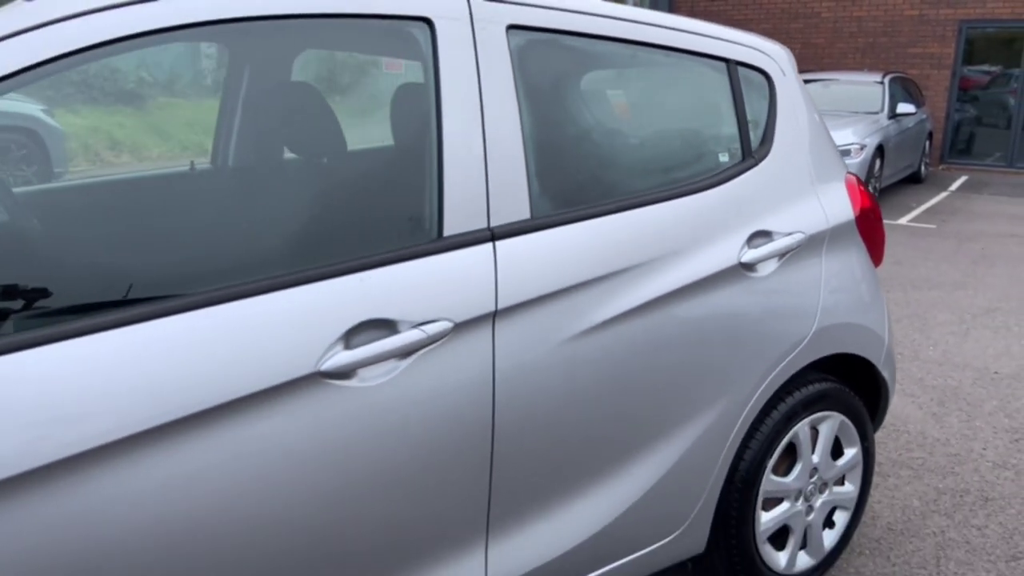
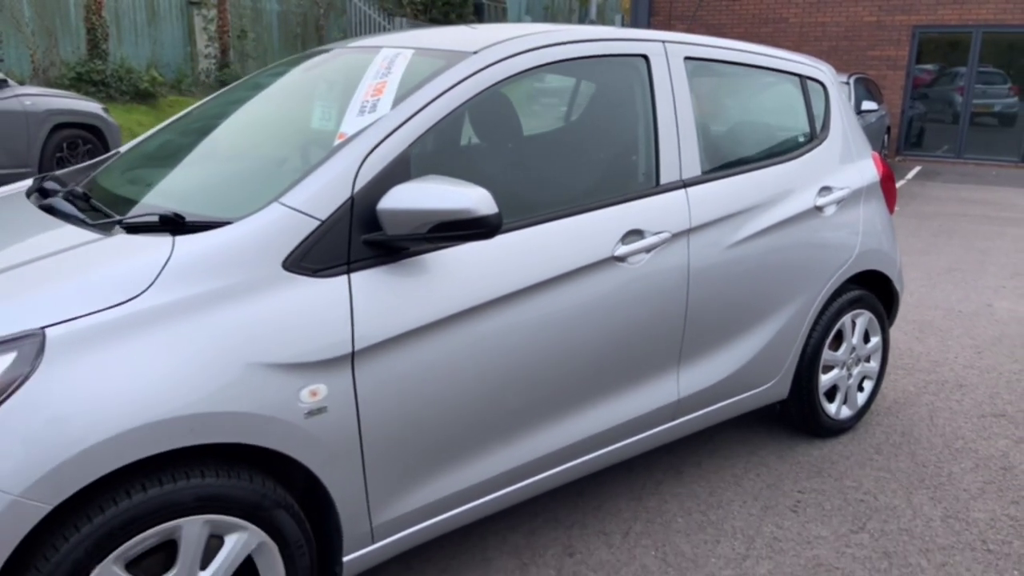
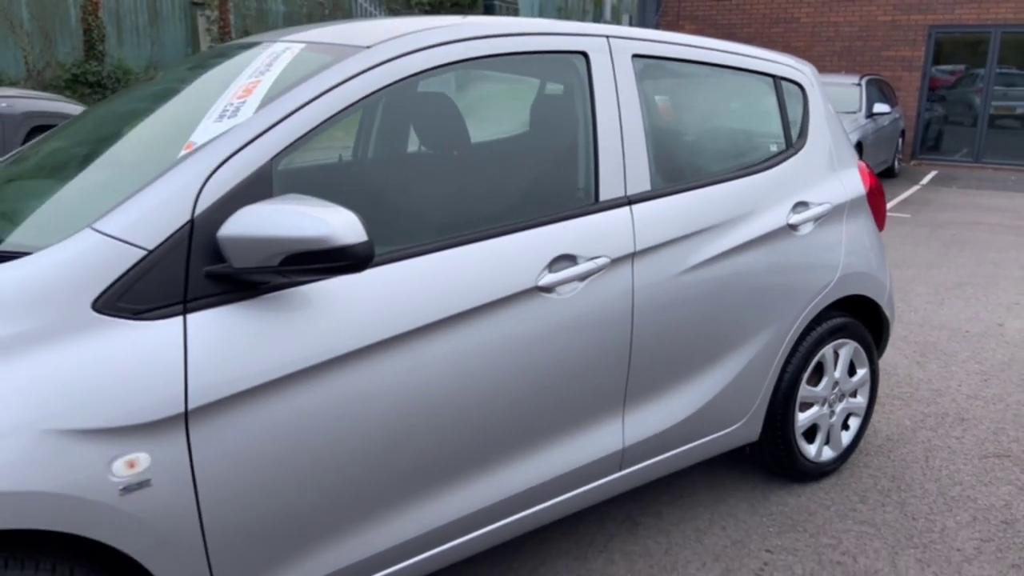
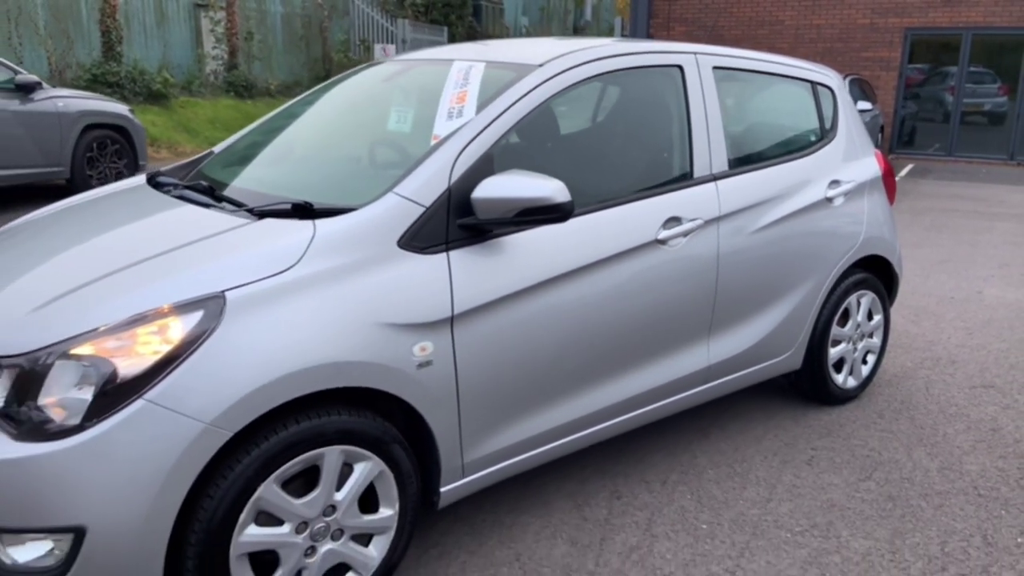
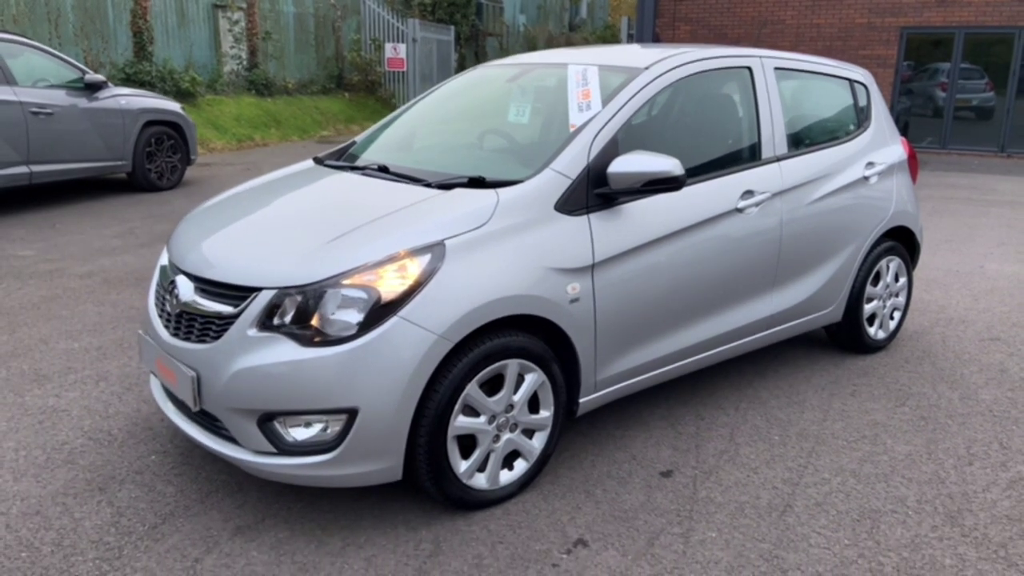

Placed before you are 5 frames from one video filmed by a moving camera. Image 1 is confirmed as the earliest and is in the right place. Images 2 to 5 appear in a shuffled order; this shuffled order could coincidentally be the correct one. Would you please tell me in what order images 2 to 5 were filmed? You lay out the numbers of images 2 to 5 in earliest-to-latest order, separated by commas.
3, 2, 4, 5
